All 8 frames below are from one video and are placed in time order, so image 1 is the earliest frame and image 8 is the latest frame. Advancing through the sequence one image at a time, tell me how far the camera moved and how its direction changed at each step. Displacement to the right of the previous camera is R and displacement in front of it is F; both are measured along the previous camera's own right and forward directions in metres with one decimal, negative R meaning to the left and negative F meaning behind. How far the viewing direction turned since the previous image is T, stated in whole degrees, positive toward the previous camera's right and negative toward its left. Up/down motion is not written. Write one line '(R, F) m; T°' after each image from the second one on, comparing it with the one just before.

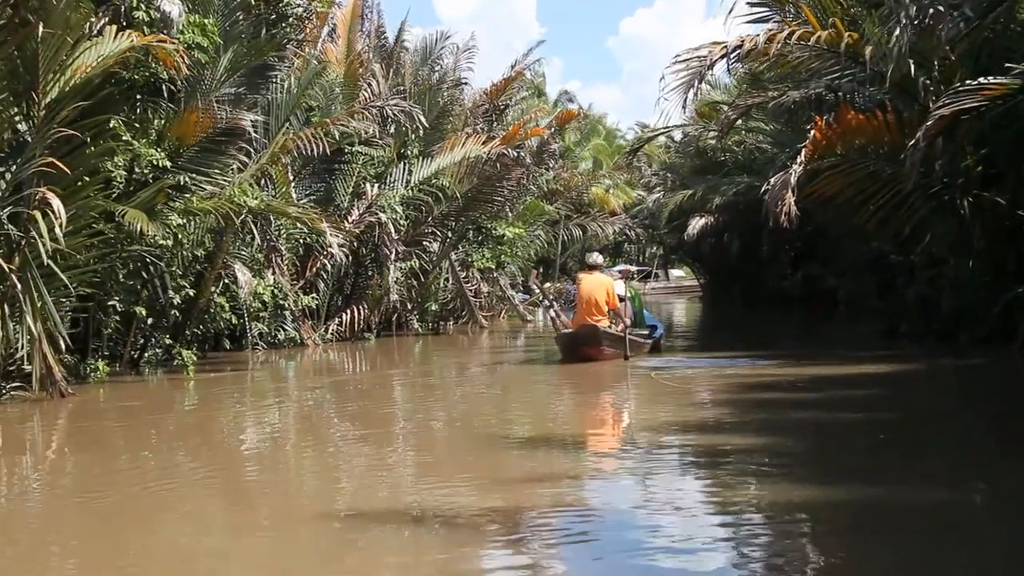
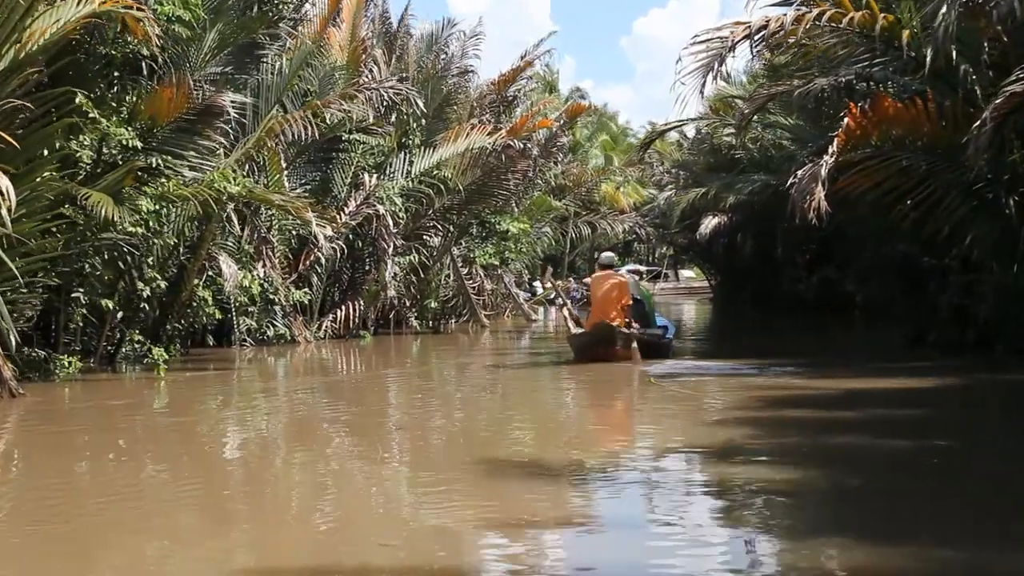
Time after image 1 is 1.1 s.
(+0.1, +0.9) m; 0°
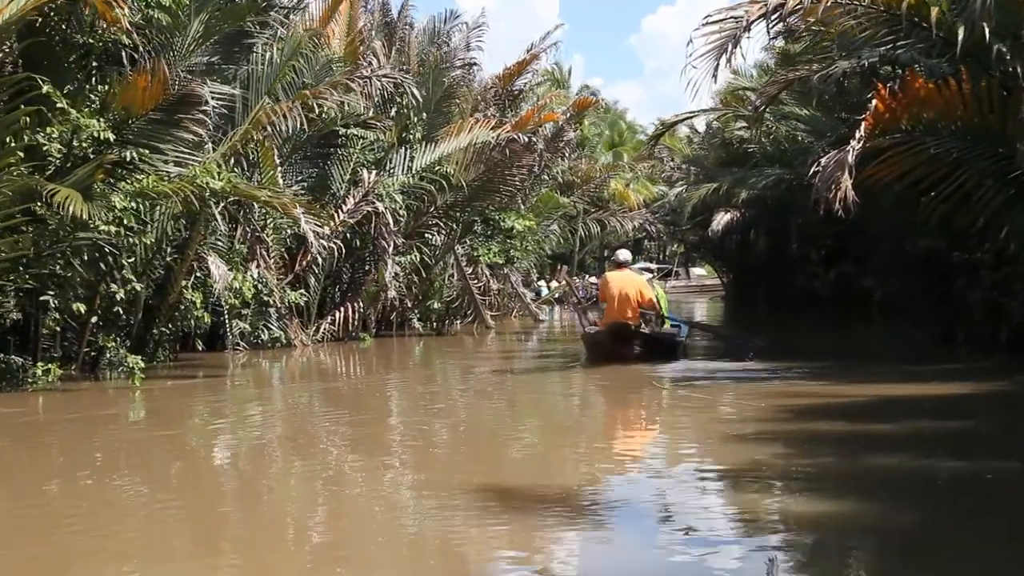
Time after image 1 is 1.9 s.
(+0.1, +0.7) m; -1°
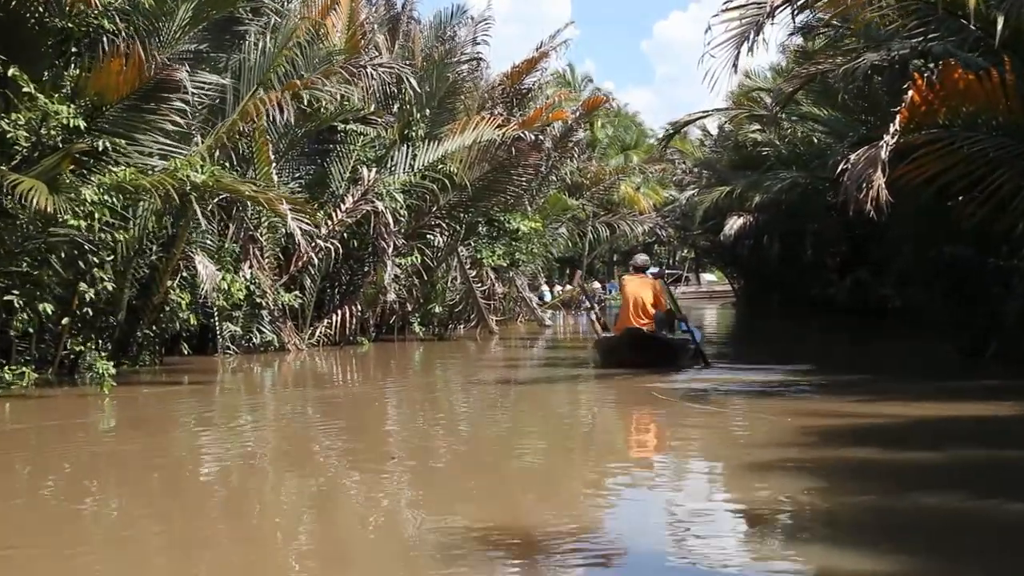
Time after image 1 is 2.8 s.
(+0.1, +0.7) m; 0°
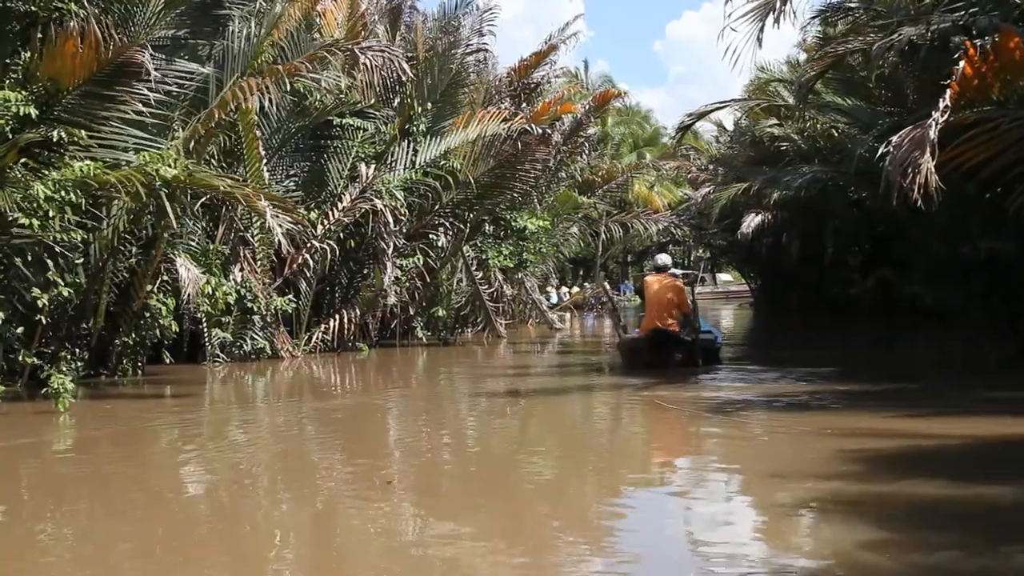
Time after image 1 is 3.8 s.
(+0.1, +0.8) m; -1°
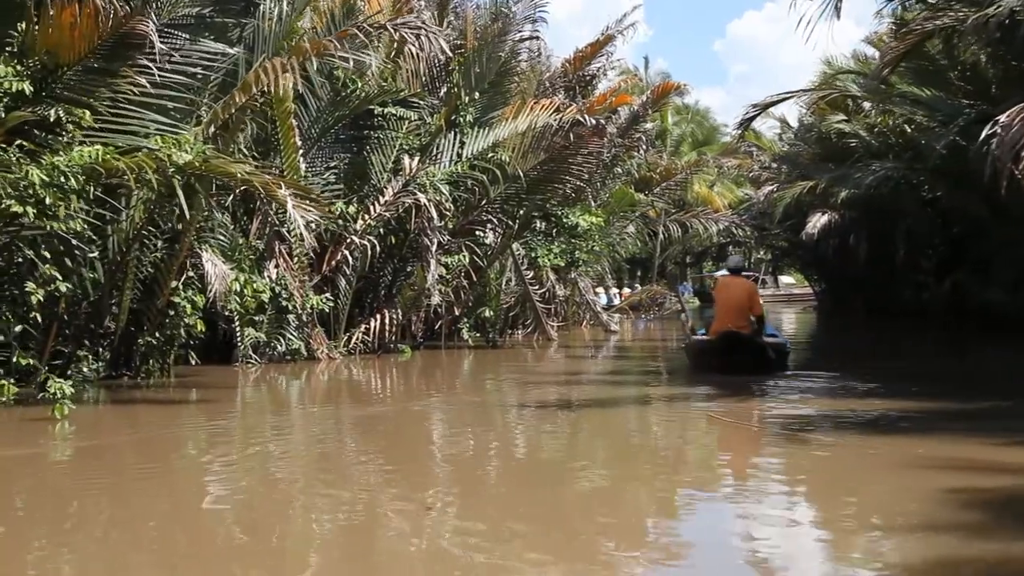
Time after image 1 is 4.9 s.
(+0.1, +0.8) m; -3°
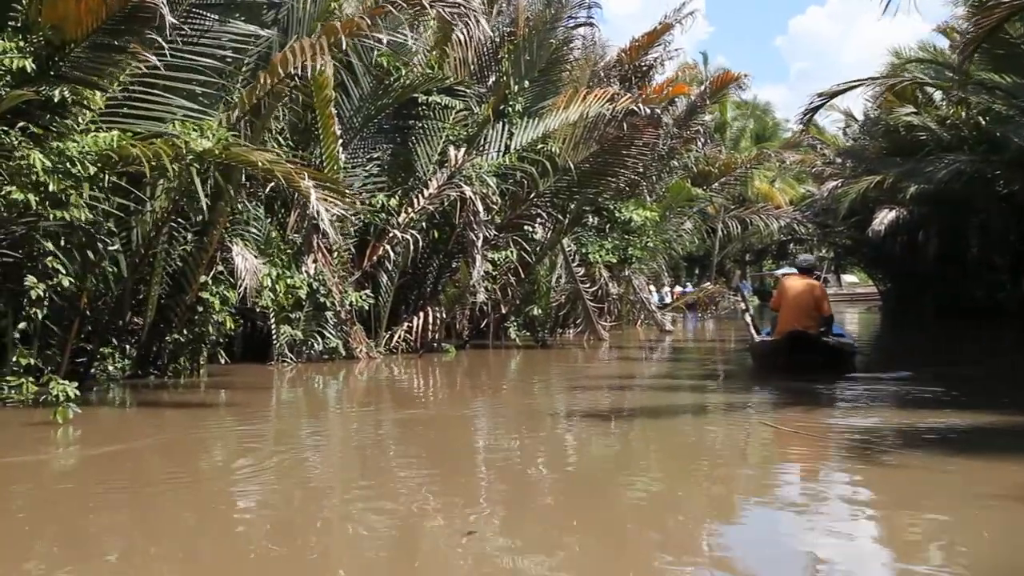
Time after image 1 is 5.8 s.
(+0.1, +0.6) m; -3°
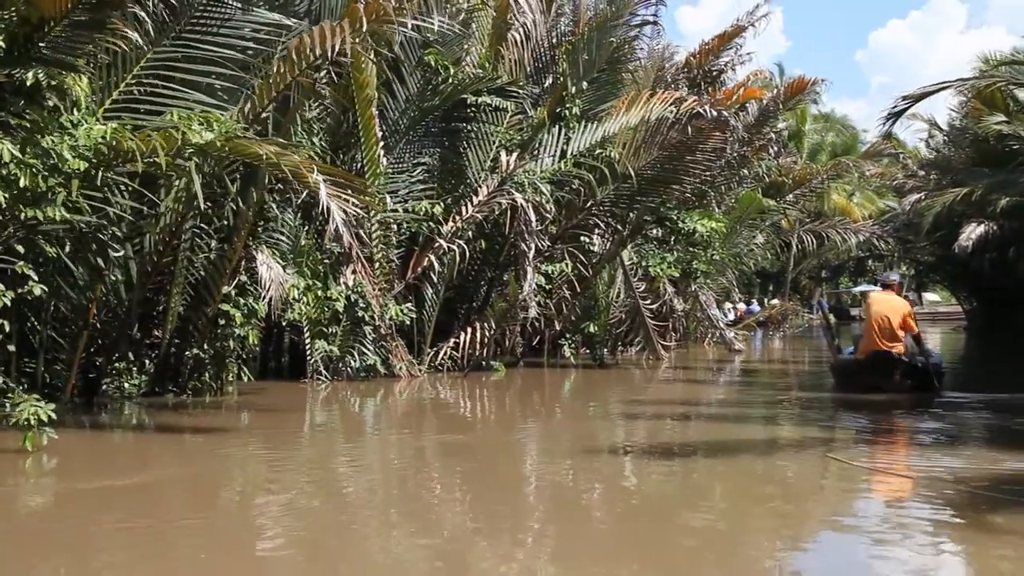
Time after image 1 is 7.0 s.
(+0.2, +0.9) m; -4°
